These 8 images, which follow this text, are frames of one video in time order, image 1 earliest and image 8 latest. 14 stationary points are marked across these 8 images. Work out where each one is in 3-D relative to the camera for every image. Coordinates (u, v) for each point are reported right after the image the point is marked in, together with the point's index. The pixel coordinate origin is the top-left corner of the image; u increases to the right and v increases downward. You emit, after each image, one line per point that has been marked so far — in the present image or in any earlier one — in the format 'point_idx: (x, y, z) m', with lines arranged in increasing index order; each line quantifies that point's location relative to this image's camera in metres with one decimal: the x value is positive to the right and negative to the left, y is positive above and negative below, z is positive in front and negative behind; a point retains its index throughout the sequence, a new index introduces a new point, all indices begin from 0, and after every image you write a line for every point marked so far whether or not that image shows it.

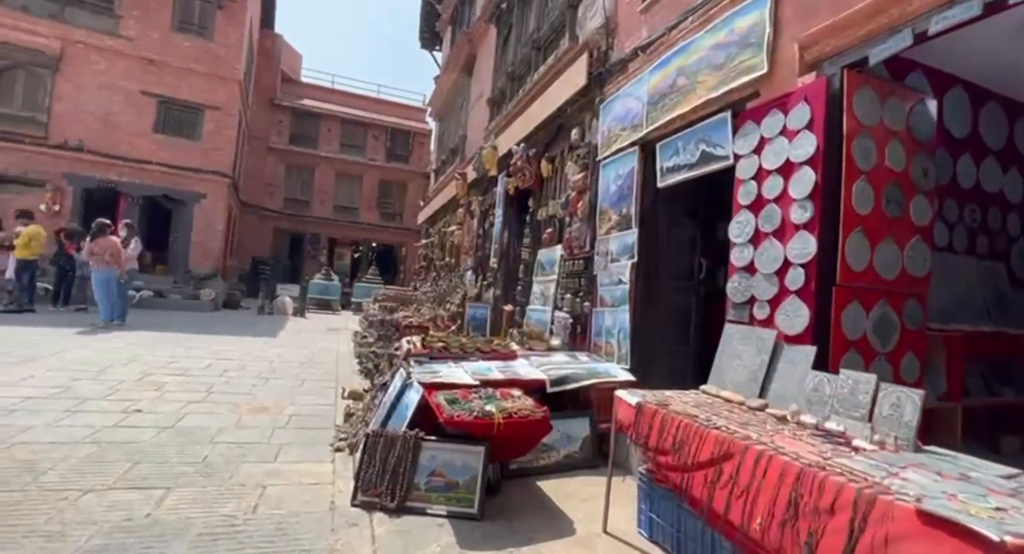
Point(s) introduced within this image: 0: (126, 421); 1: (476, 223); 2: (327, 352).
0: (-3.8, -1.4, +4.6) m
1: (-0.8, +1.1, +10.2) m
2: (-3.8, -1.5, +9.7) m
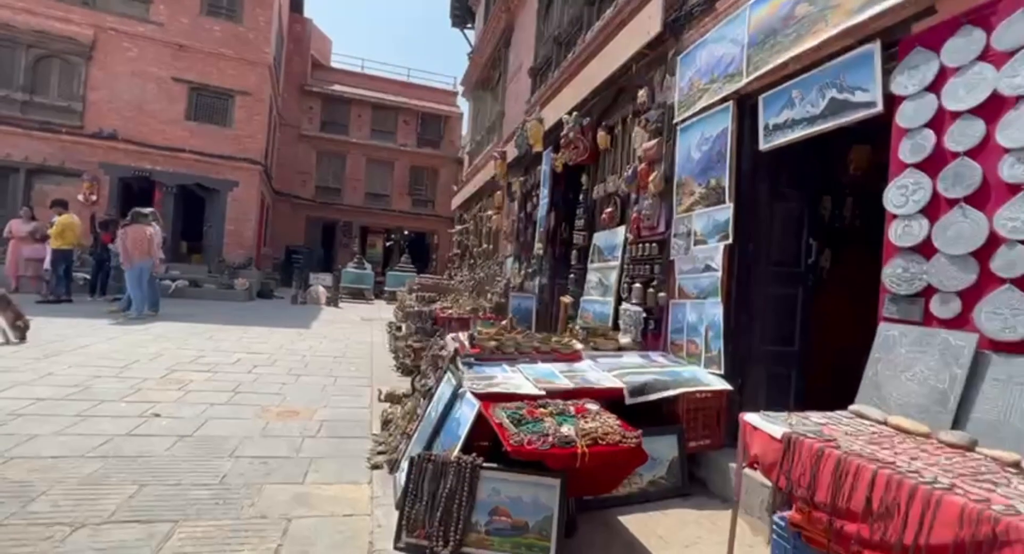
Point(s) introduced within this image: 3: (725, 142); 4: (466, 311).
0: (-3.2, -1.3, +4.1) m
1: (+0.1, +1.4, +9.4) m
2: (-2.9, -1.3, +9.2) m
3: (+1.8, +1.1, +3.9) m
4: (-0.7, -0.5, +7.4) m
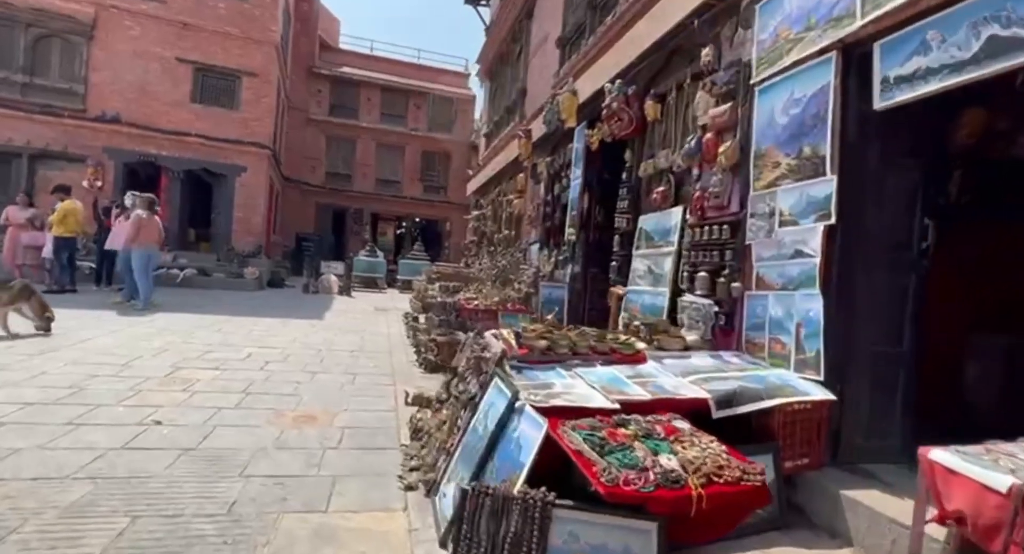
0: (-2.8, -1.2, +3.6) m
1: (+0.6, +1.6, +8.8) m
2: (-2.5, -1.1, +8.7) m
3: (+2.1, +1.2, +3.2) m
4: (-0.3, -0.4, +6.8) m
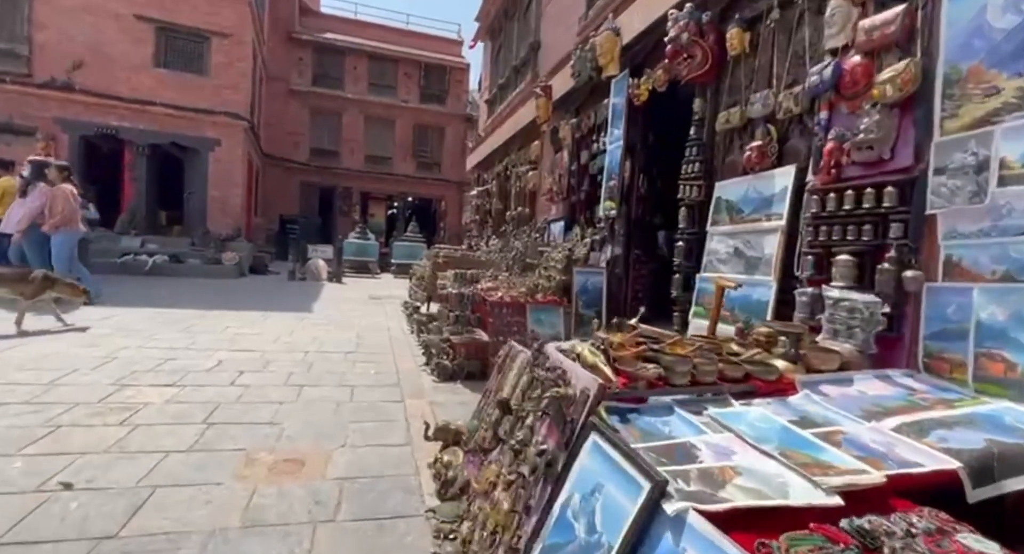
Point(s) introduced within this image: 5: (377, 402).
0: (-2.4, -1.2, +2.3) m
1: (+0.9, +1.9, +7.5) m
2: (-2.1, -0.9, +7.5) m
3: (+2.5, +1.3, +2.0) m
4: (+0.1, -0.2, +5.6) m
5: (-1.3, -1.2, +4.4) m
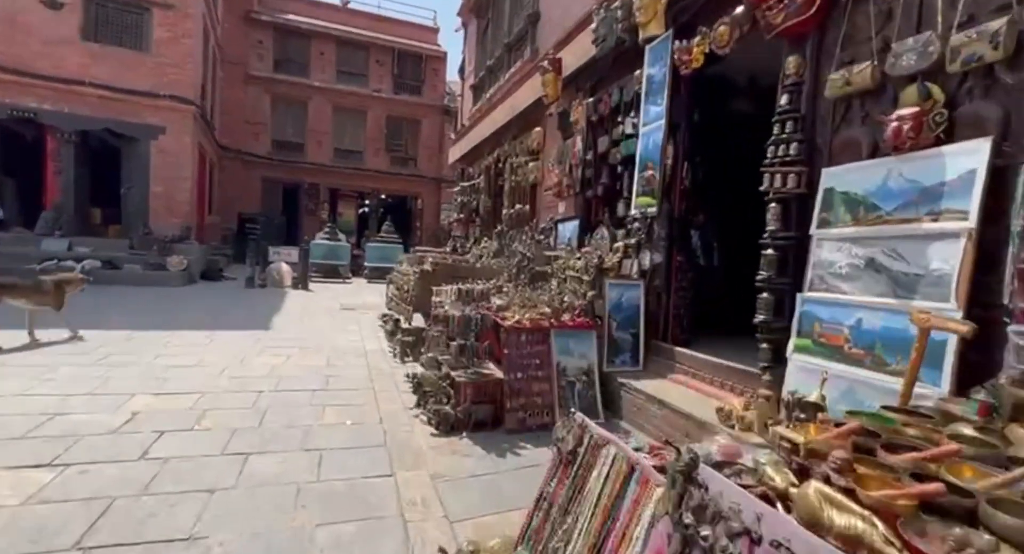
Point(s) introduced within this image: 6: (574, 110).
0: (-2.0, -1.4, +1.0) m
1: (+0.9, +1.7, +6.3) m
2: (-2.1, -1.0, +6.1) m
3: (+2.9, +1.1, +0.9) m
4: (+0.2, -0.3, +4.4) m
5: (-1.0, -1.3, +3.1) m
6: (+0.8, +2.3, +6.3) m
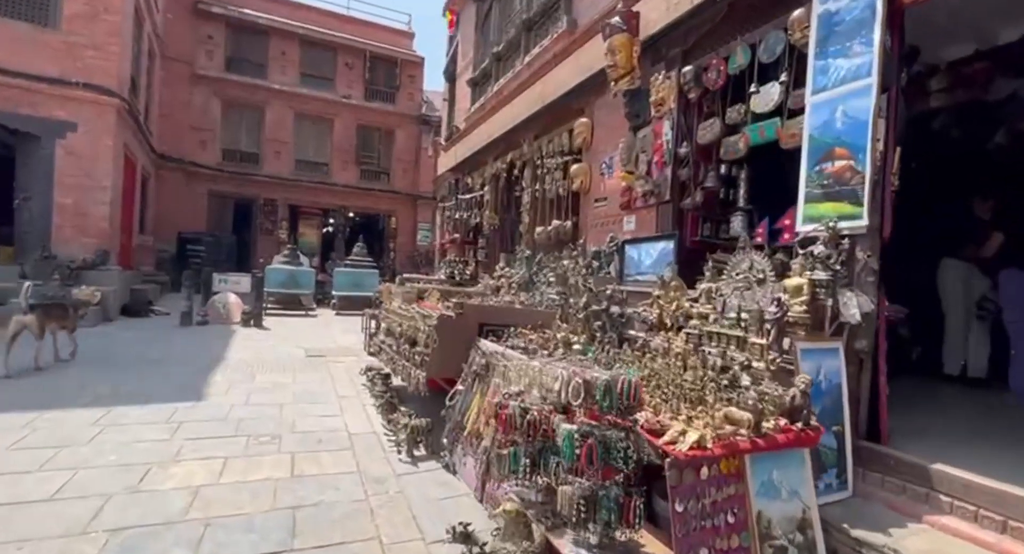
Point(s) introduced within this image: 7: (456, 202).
0: (-1.0, -1.6, -1.3) m
1: (+1.4, +1.3, +4.4) m
2: (-1.5, -1.5, +3.9) m
3: (+3.9, +1.0, -0.8) m
4: (+0.9, -0.7, +2.4) m
5: (-0.2, -1.6, +0.9) m
6: (+1.4, +1.8, +4.5) m
7: (-1.2, +1.6, +10.2) m
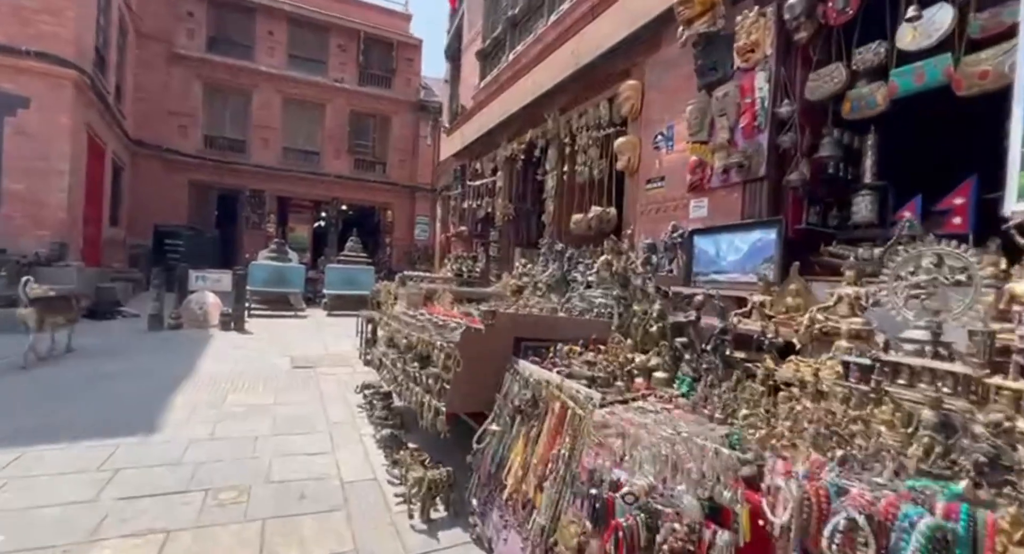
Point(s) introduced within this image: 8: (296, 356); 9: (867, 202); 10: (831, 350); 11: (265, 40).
0: (-0.6, -1.6, -2.3) m
1: (+1.8, +1.3, +3.4) m
2: (-1.2, -1.5, +2.8) m
3: (+4.3, +0.9, -1.8) m
4: (+1.3, -0.7, +1.3) m
5: (+0.2, -1.6, -0.1) m
6: (+1.7, +1.8, +3.4) m
7: (-1.0, +1.7, +9.1) m
8: (-3.3, -1.2, +7.2) m
9: (+2.3, +0.5, +2.9) m
10: (+1.5, -0.3, +2.4) m
11: (-8.5, +8.2, +16.2) m
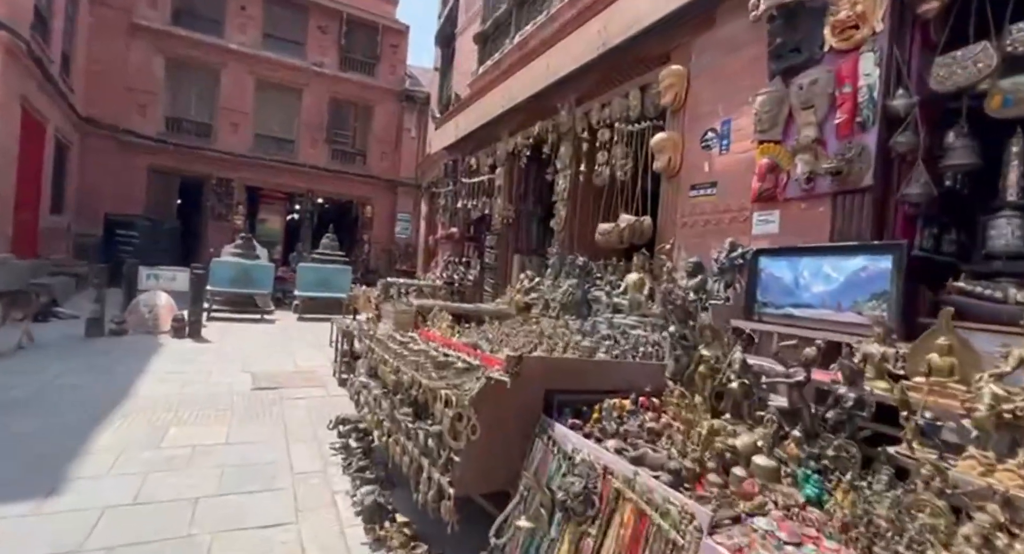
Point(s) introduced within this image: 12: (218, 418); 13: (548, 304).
0: (-0.2, -1.8, -3.2) m
1: (+2.0, +1.1, +2.6) m
2: (-1.0, -1.6, +1.9) m
3: (+4.7, +0.6, -2.5) m
4: (+1.5, -0.9, +0.6) m
5: (+0.5, -1.8, -0.9) m
6: (+1.9, +1.6, +2.7) m
7: (-1.0, +1.6, +8.3) m
8: (-3.3, -1.3, +6.2) m
9: (+2.5, +0.2, +2.2) m
10: (+1.7, -0.6, +1.6) m
11: (-8.7, +8.3, +15.0) m
12: (-2.8, -1.4, +4.5) m
13: (+0.3, -0.2, +4.4) m
